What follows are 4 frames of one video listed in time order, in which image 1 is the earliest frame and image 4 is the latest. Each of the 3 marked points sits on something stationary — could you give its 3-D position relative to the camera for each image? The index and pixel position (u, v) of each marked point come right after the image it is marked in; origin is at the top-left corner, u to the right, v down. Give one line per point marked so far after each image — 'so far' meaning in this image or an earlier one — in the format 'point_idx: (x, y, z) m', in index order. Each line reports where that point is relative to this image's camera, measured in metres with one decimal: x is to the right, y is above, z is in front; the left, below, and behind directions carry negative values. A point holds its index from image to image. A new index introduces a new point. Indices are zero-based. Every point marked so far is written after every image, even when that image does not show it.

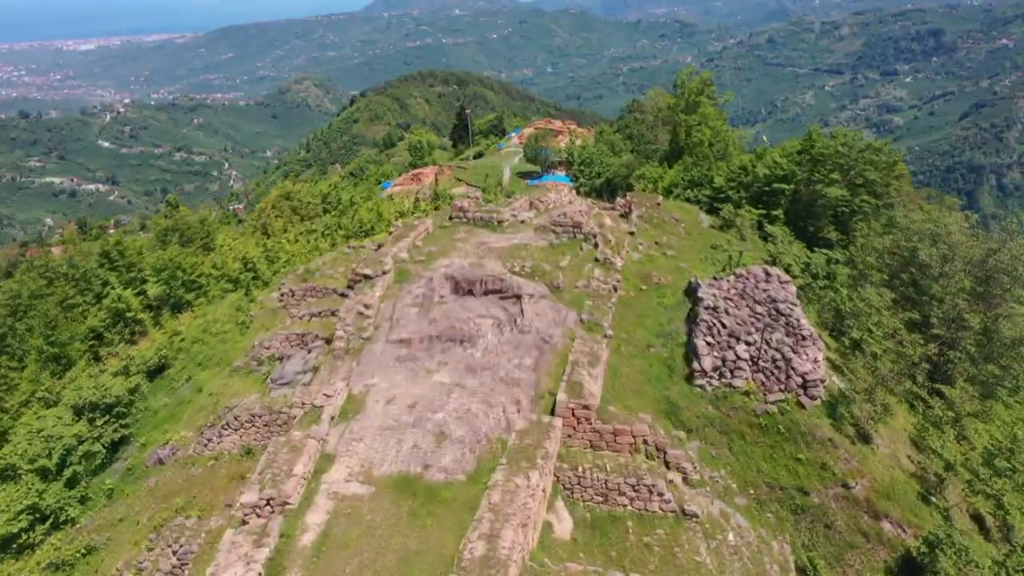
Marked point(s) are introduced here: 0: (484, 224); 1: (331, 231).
0: (-0.5, +1.1, +14.8) m
1: (-3.6, +1.1, +16.7) m
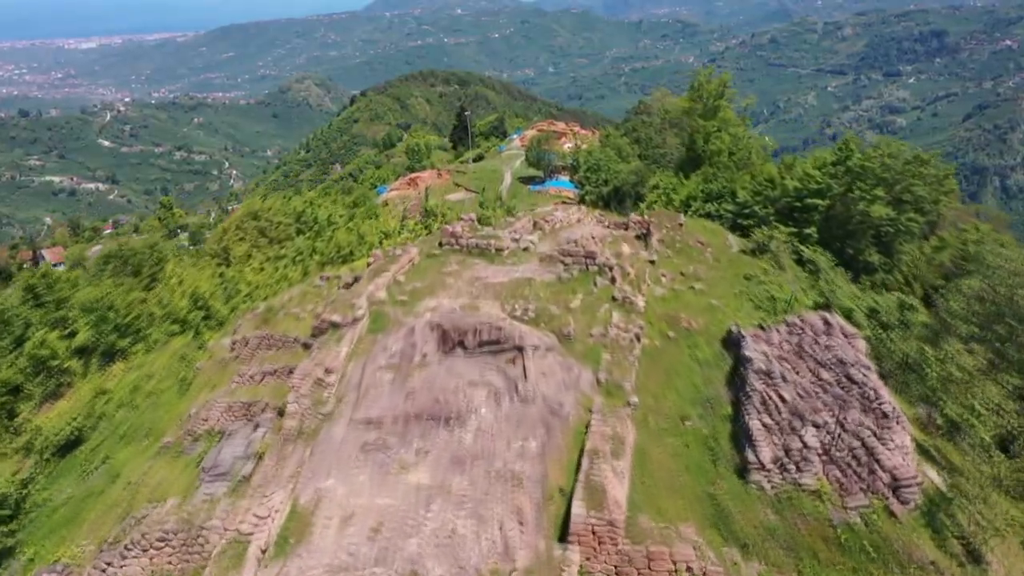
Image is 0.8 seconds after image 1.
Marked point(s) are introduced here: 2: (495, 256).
0: (-0.5, +0.5, +12.6) m
1: (-3.6, +0.5, +14.5) m
2: (-0.2, +0.5, +12.5) m
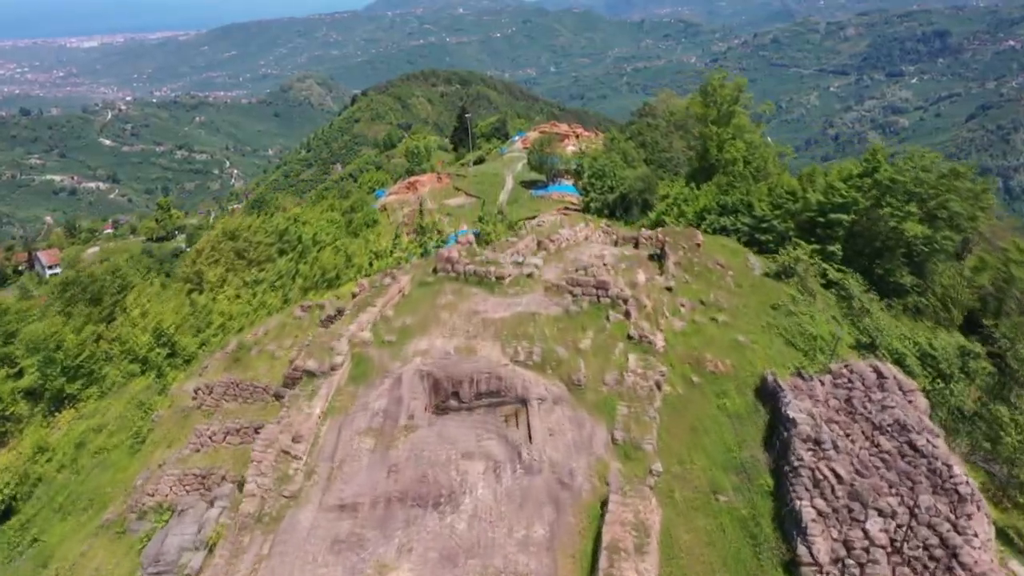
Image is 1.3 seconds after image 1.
0: (-0.5, +0.1, +11.3) m
1: (-3.5, +0.1, +13.2) m
2: (-0.2, 0.0, +11.2) m
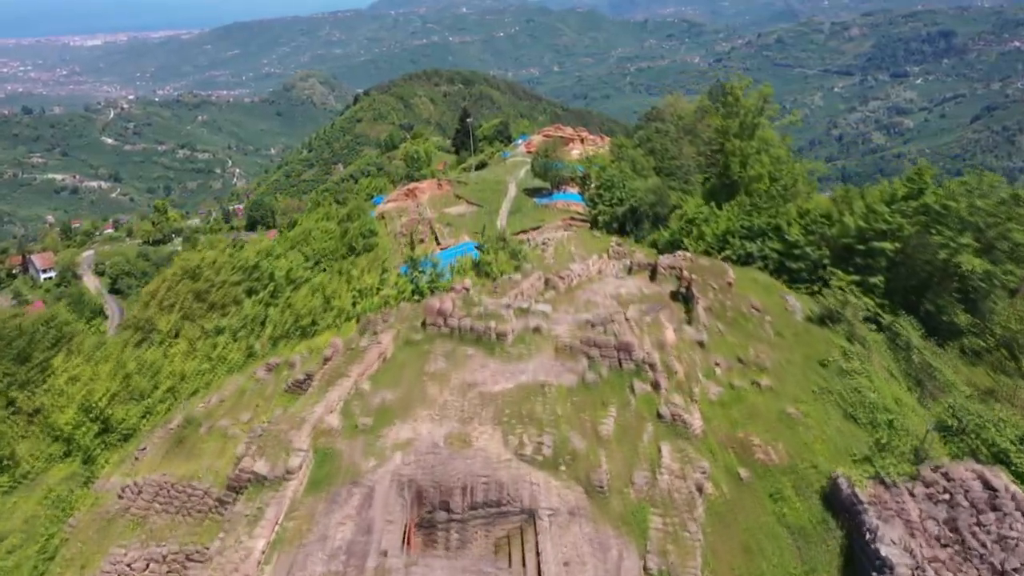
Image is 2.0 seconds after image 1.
0: (-0.4, -0.5, +9.5) m
1: (-3.5, -0.5, +11.4) m
2: (-0.2, -0.6, +9.3) m
